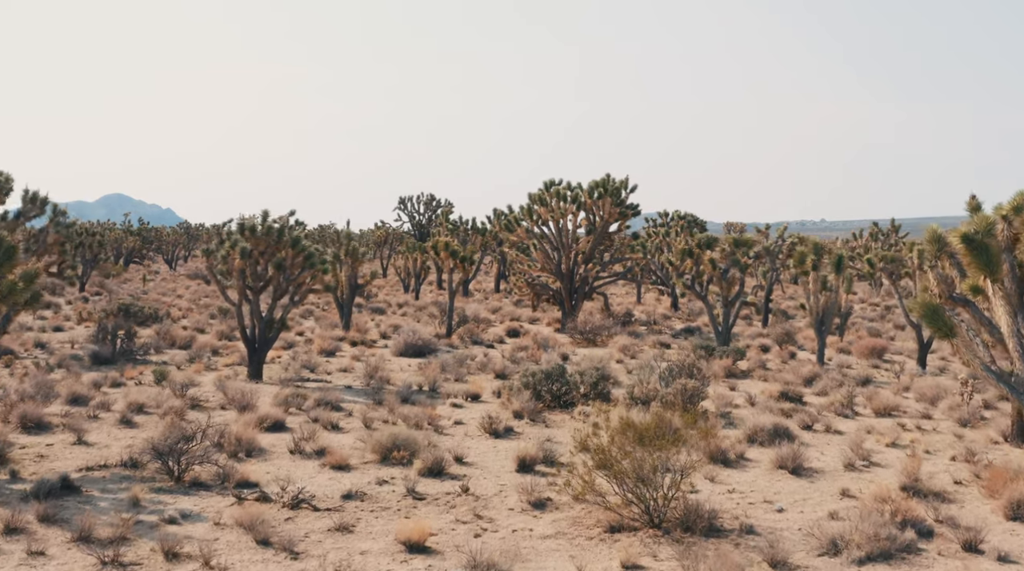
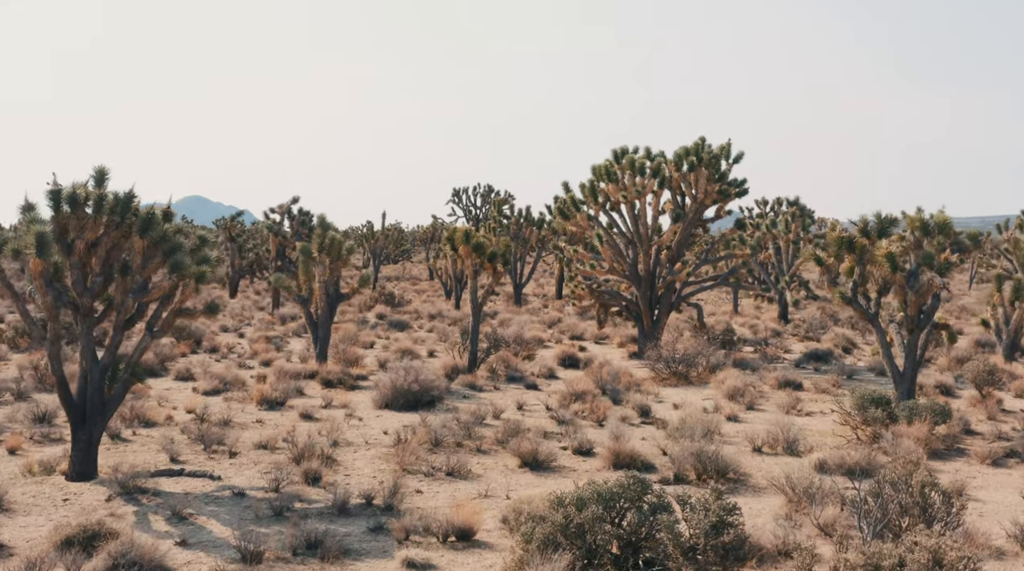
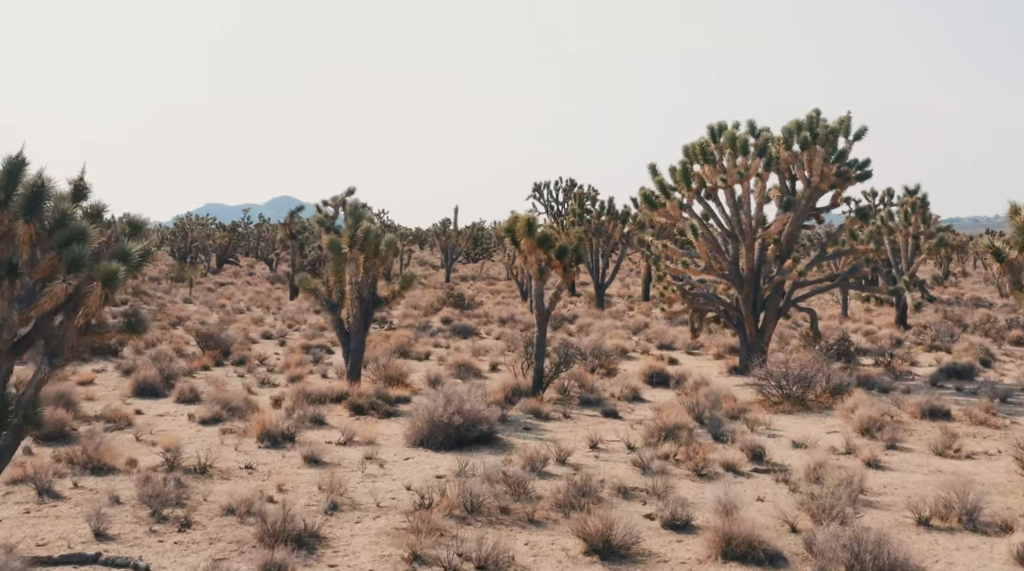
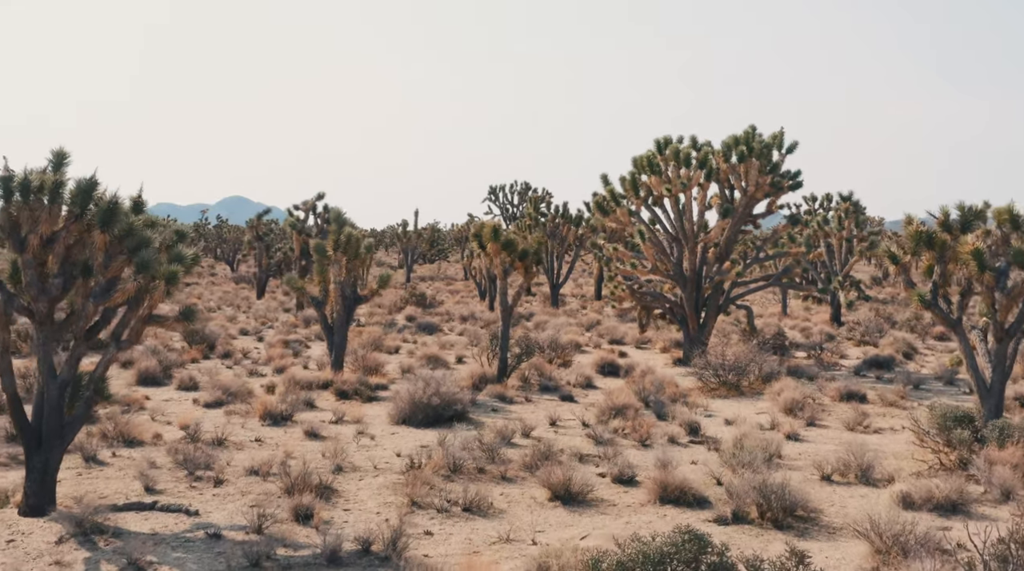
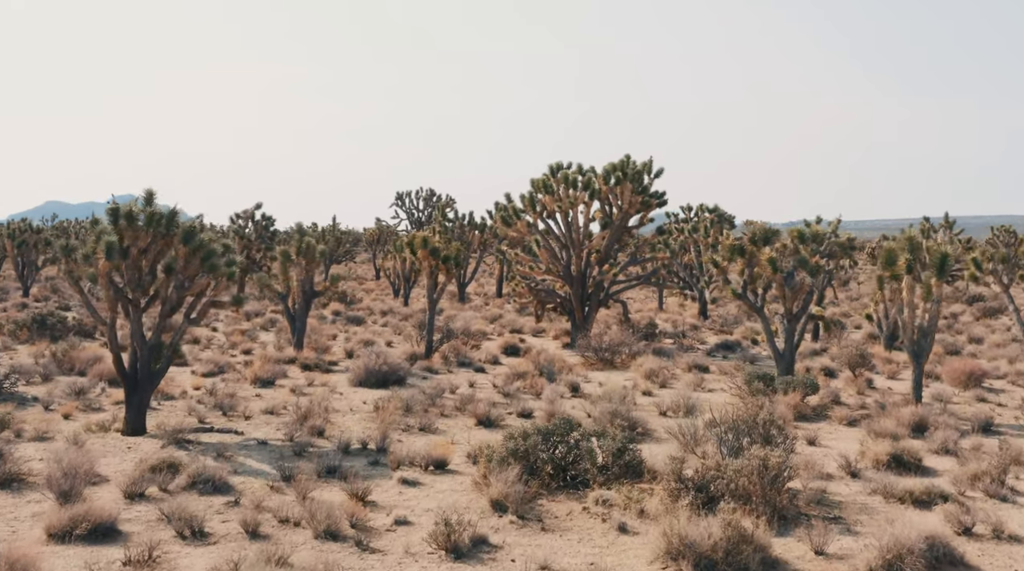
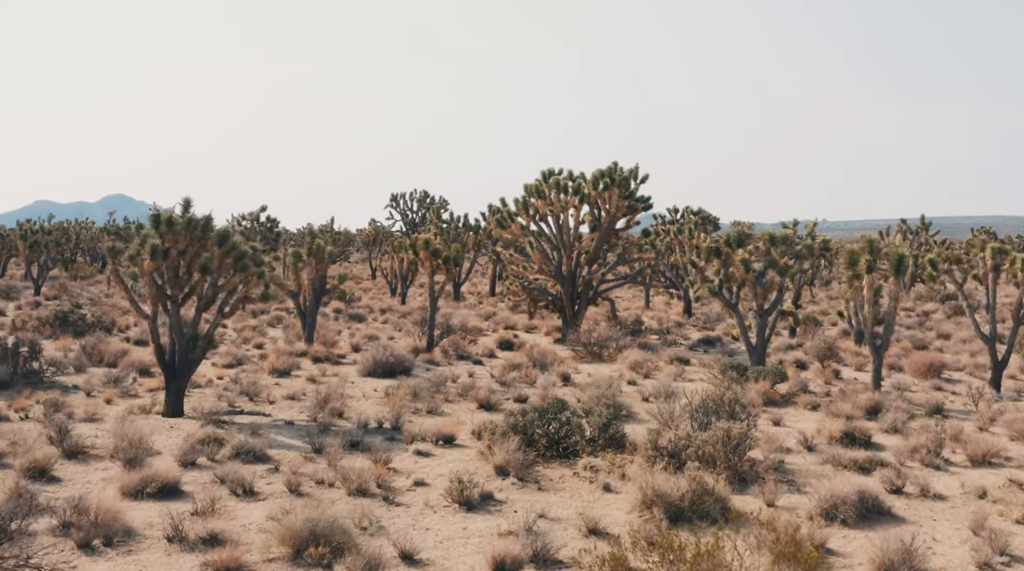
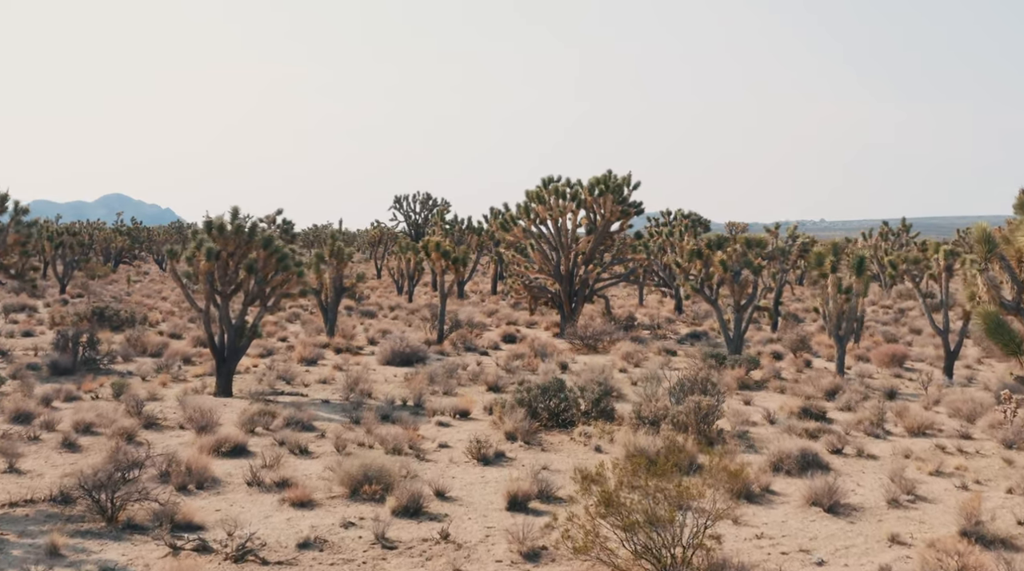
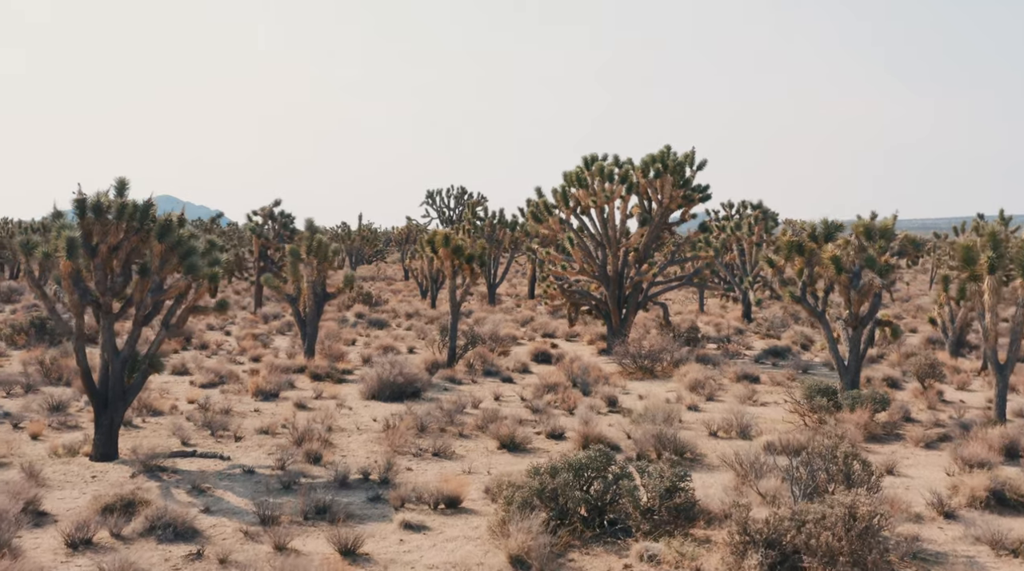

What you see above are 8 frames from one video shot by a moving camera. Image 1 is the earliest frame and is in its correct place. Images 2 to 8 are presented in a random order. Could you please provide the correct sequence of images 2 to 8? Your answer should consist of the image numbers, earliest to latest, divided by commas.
7, 6, 5, 8, 2, 4, 3
